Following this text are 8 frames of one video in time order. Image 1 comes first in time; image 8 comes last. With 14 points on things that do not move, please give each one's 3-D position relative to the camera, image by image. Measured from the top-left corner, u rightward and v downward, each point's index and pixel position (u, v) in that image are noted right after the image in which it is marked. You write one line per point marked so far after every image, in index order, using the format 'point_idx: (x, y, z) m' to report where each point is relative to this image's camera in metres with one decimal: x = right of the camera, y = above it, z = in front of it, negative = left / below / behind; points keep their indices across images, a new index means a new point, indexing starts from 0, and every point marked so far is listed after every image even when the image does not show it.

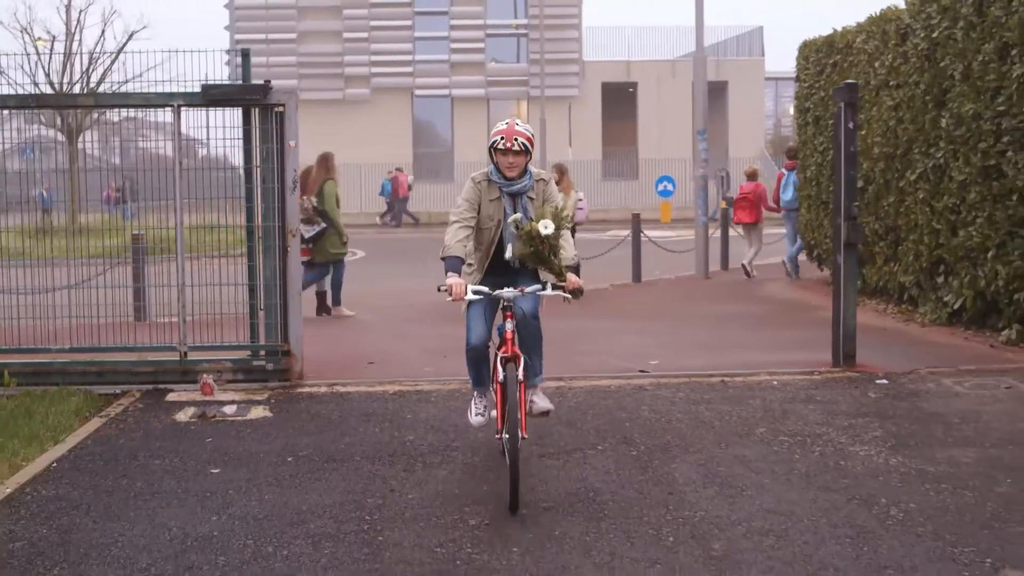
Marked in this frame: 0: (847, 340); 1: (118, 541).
0: (+2.0, -0.3, +8.9) m
1: (-1.4, -0.9, +5.3) m
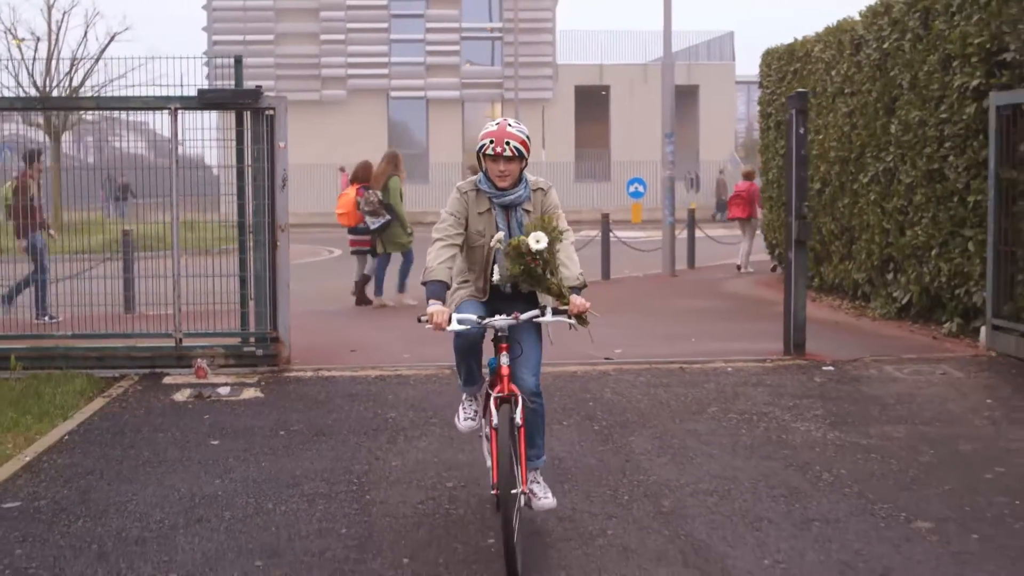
0: (+1.8, -0.3, +9.6) m
1: (-1.5, -0.8, +5.9) m
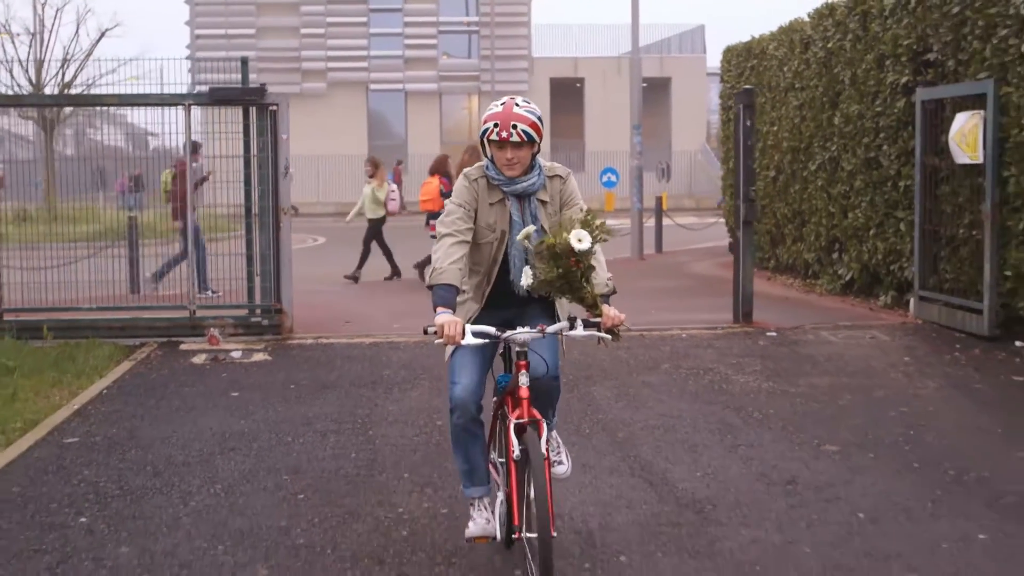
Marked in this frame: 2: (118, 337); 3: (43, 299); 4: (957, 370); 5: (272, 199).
0: (+1.7, -0.1, +10.7) m
1: (-1.6, -0.7, +7.0) m
2: (-2.7, -0.3, +10.3) m
3: (-3.3, -0.1, +10.5) m
4: (+2.6, -0.5, +8.7) m
5: (-1.7, +0.6, +10.4) m
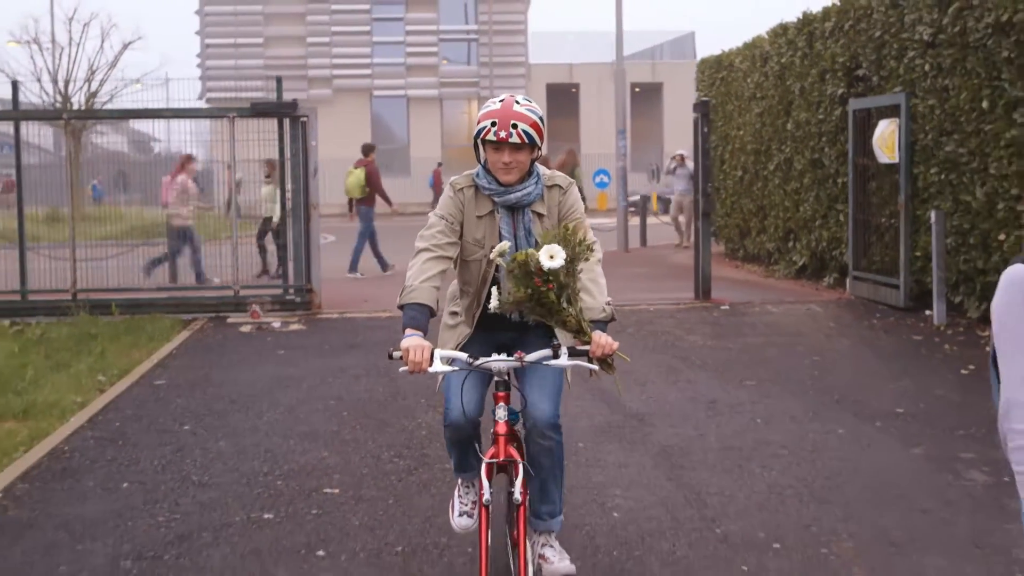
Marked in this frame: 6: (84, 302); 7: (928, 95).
0: (+1.6, +0.1, +12.7) m
1: (-1.7, -0.5, +9.0) m
2: (-2.8, -0.2, +12.3) m
3: (-3.4, 0.0, +12.4) m
4: (+2.6, -0.3, +10.7) m
5: (-1.7, +0.8, +12.3) m
6: (-3.5, -0.1, +12.2) m
7: (+3.1, +1.4, +10.8) m
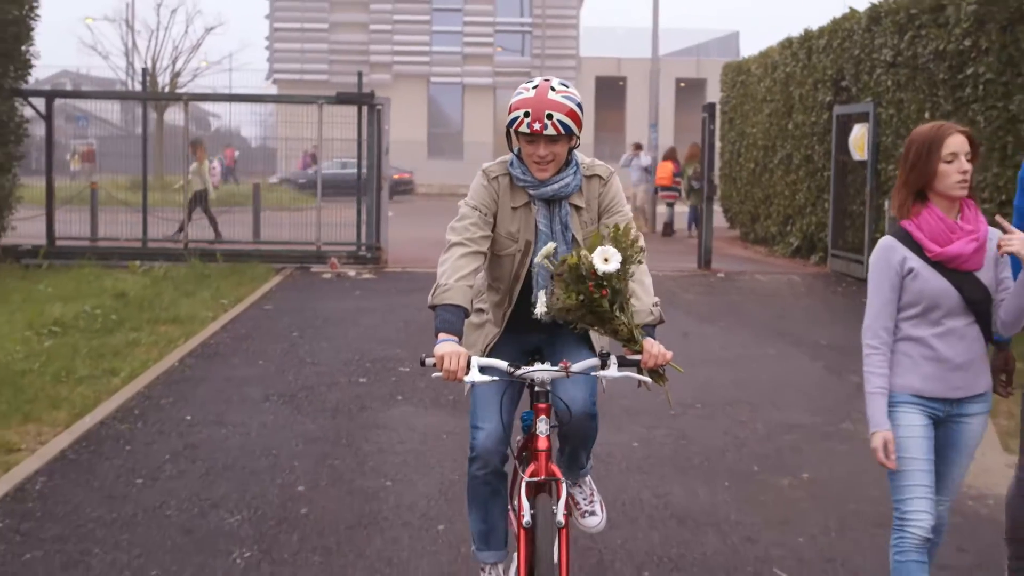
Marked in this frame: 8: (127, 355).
0: (+2.0, +0.4, +15.2) m
1: (-1.4, -0.2, +11.6) m
2: (-2.5, +0.3, +14.9) m
3: (-3.0, +0.5, +15.0) m
4: (+2.8, -0.1, +13.2) m
5: (-1.4, +1.2, +14.9) m
6: (-3.2, +0.4, +14.9) m
7: (+3.4, +1.6, +13.3) m
8: (-2.3, -0.4, +8.7) m
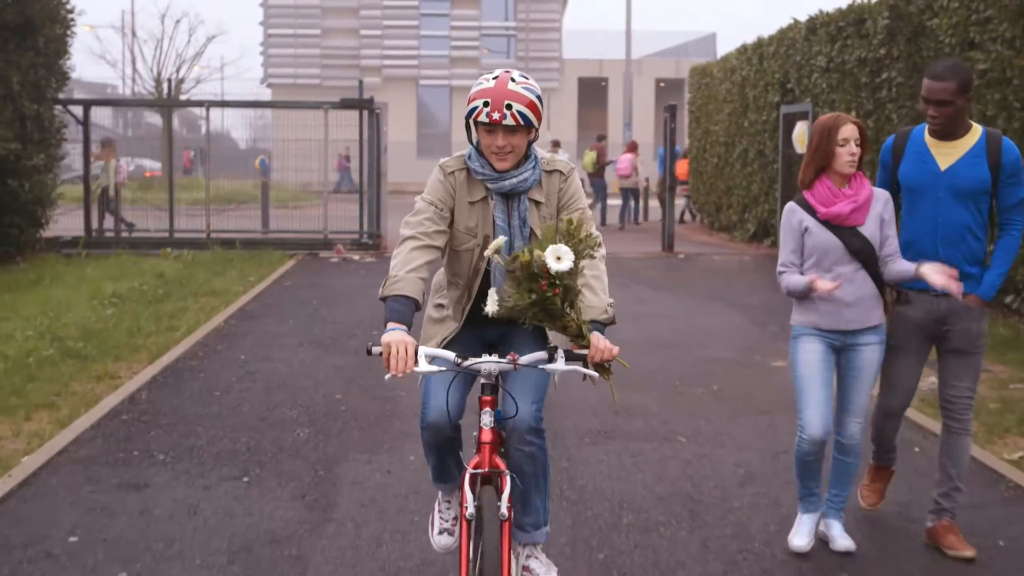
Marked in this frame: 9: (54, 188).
0: (+1.8, +0.6, +17.1) m
1: (-1.6, 0.0, +13.5) m
2: (-2.6, +0.5, +16.8) m
3: (-3.2, +0.7, +17.0) m
4: (+2.7, +0.2, +15.1) m
5: (-1.6, +1.4, +16.9) m
6: (-3.4, +0.5, +16.8) m
7: (+3.2, +1.9, +15.3) m
8: (-2.4, -0.2, +10.7) m
9: (-5.0, +1.1, +16.1) m
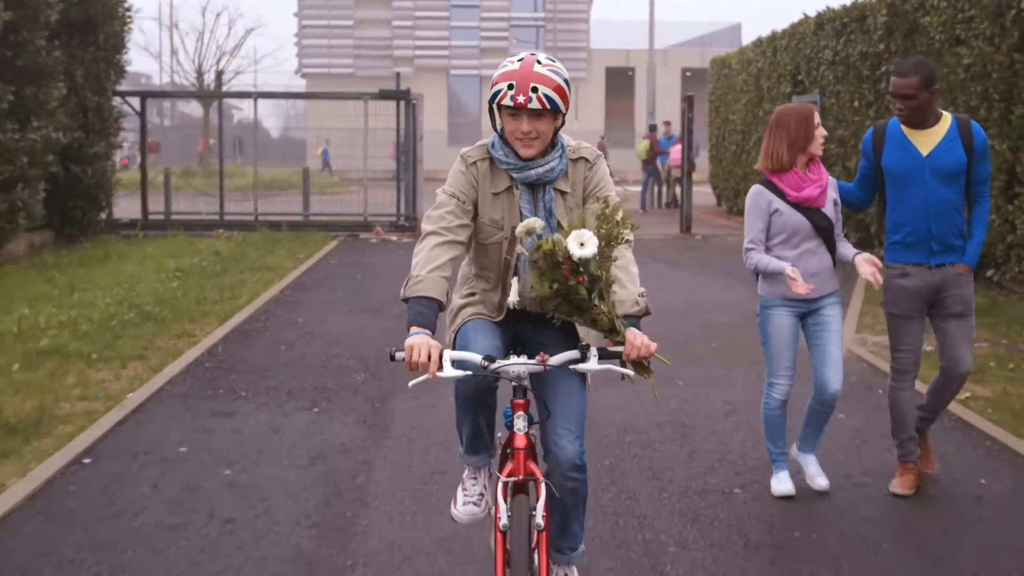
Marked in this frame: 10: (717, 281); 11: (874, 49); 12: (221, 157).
0: (+2.1, +0.8, +18.3) m
1: (-1.3, +0.3, +14.7) m
2: (-2.3, +0.7, +18.0) m
3: (-2.9, +0.9, +18.2) m
4: (+3.0, +0.4, +16.2) m
5: (-1.2, +1.6, +18.0) m
6: (-3.0, +0.8, +18.1) m
7: (+3.5, +2.1, +16.3) m
8: (-2.2, 0.0, +11.9) m
9: (-4.7, +1.3, +17.3) m
10: (+1.8, +0.1, +12.9) m
11: (+3.6, +2.4, +14.7) m
12: (-3.6, +1.6, +18.4) m
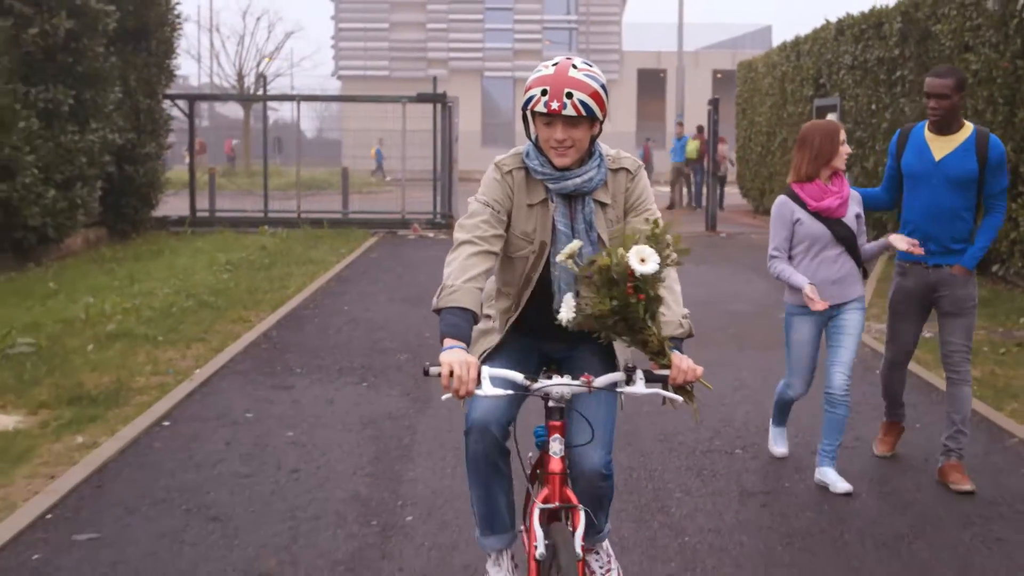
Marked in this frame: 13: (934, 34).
0: (+2.5, +0.9, +19.0) m
1: (-1.0, +0.3, +15.5) m
2: (-1.9, +0.8, +18.8) m
3: (-2.5, +1.0, +19.0) m
4: (+3.3, +0.5, +16.9) m
5: (-0.8, +1.7, +18.8) m
6: (-2.6, +0.9, +18.9) m
7: (+3.9, +2.2, +17.0) m
8: (-1.9, +0.1, +12.7) m
9: (-4.3, +1.4, +18.2) m
10: (+2.1, +0.1, +13.6) m
11: (+3.9, +2.4, +15.4) m
12: (-3.2, +1.7, +19.2) m
13: (+4.0, +2.4, +13.9) m
